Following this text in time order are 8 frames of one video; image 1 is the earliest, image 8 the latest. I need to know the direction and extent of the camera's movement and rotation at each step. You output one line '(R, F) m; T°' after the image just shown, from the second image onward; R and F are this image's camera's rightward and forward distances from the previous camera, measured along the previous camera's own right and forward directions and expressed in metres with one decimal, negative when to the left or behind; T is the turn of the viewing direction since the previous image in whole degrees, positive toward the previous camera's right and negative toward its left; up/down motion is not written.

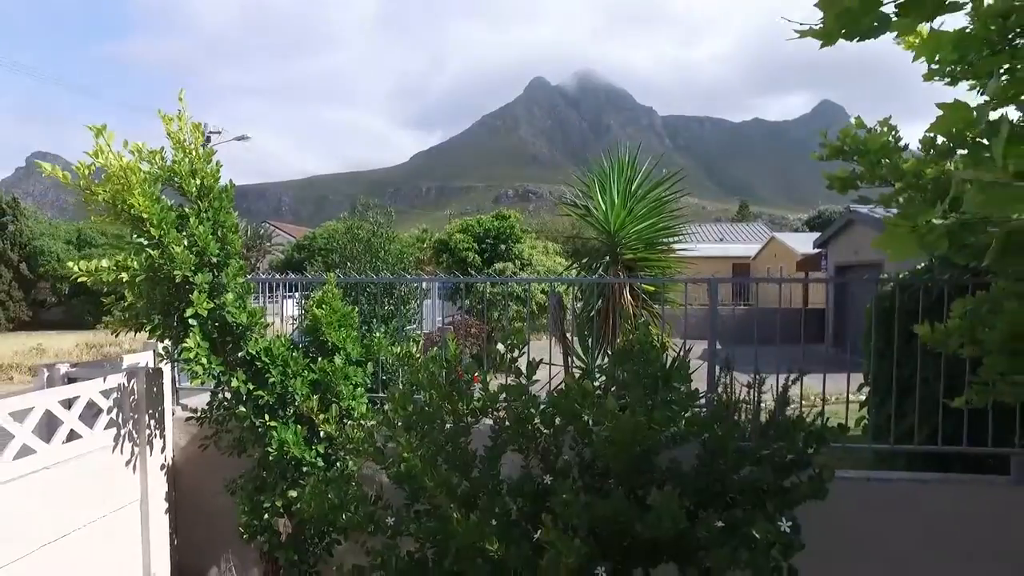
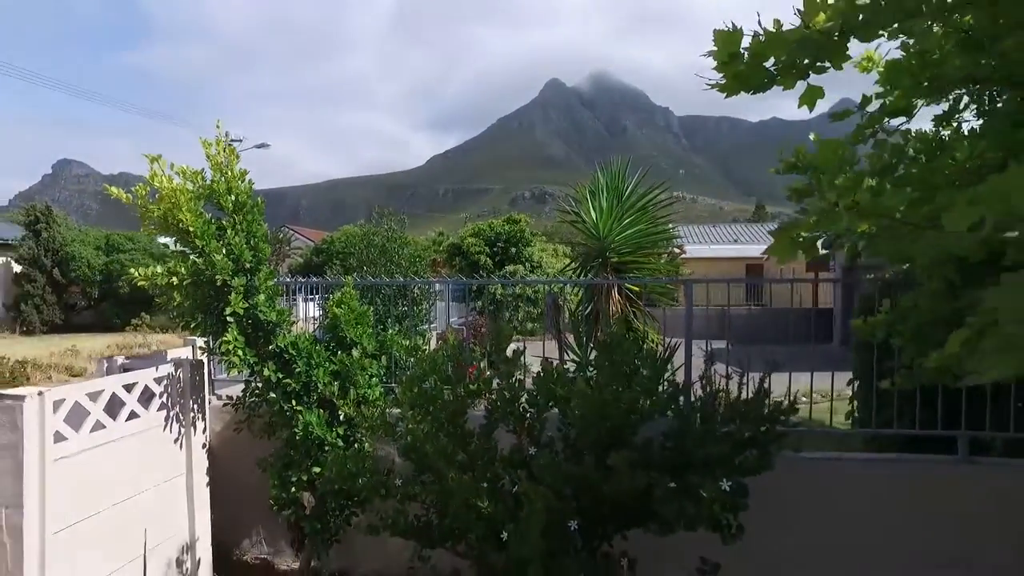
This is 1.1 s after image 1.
(+0.1, -0.5) m; -1°
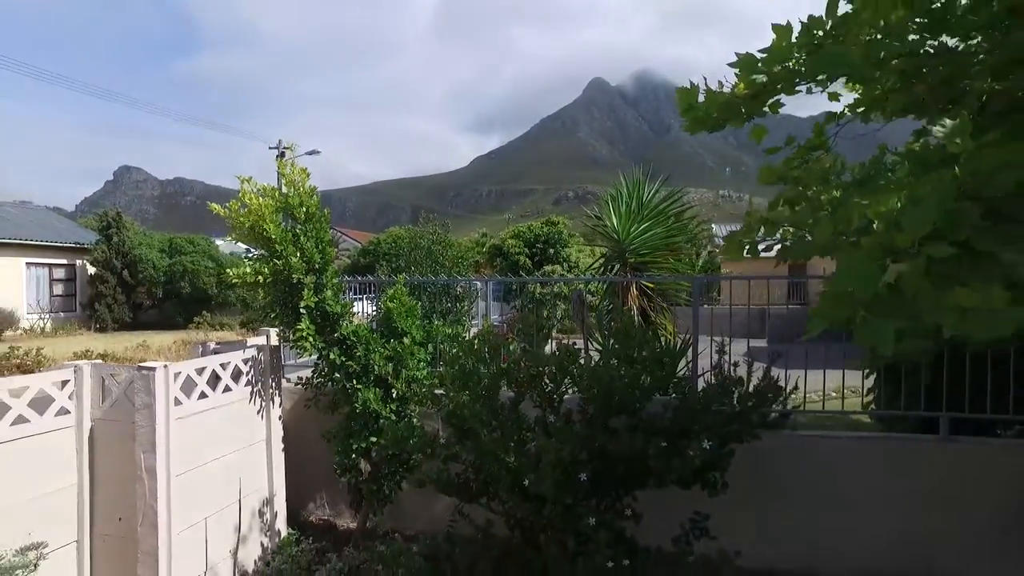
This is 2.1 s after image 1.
(+0.1, -0.7) m; -4°
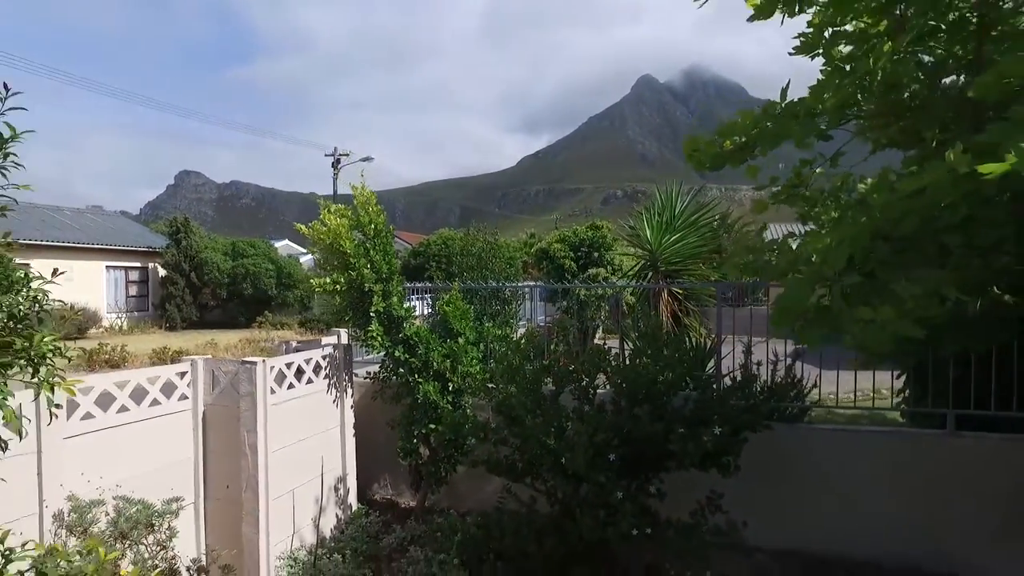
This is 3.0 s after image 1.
(+0.1, -0.7) m; -4°
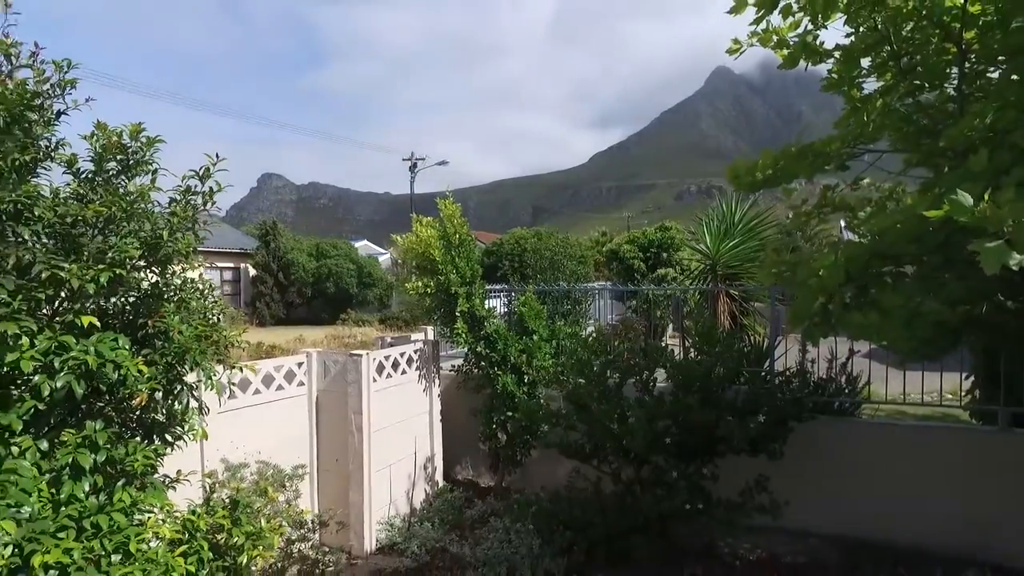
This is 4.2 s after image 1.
(0.0, -0.7) m; -6°
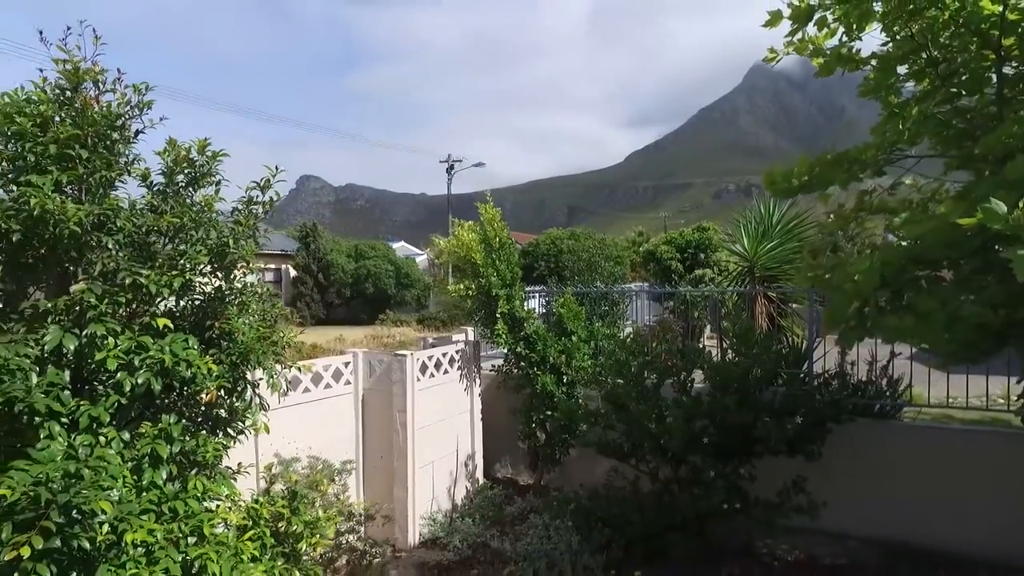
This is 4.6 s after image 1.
(0.0, -0.1) m; -3°
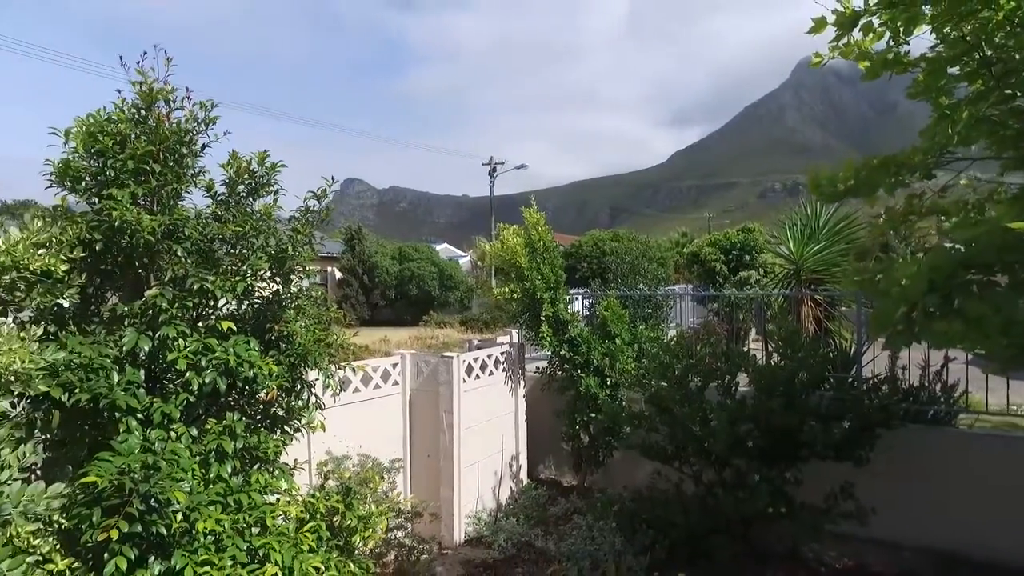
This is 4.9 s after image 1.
(0.0, -0.1) m; -3°
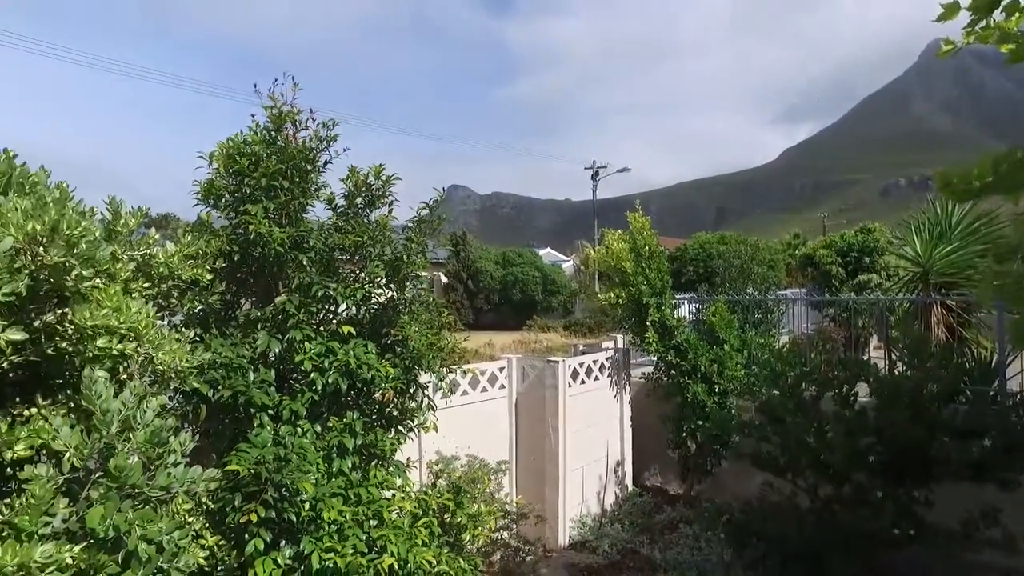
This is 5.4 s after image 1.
(0.0, -0.1) m; -8°
